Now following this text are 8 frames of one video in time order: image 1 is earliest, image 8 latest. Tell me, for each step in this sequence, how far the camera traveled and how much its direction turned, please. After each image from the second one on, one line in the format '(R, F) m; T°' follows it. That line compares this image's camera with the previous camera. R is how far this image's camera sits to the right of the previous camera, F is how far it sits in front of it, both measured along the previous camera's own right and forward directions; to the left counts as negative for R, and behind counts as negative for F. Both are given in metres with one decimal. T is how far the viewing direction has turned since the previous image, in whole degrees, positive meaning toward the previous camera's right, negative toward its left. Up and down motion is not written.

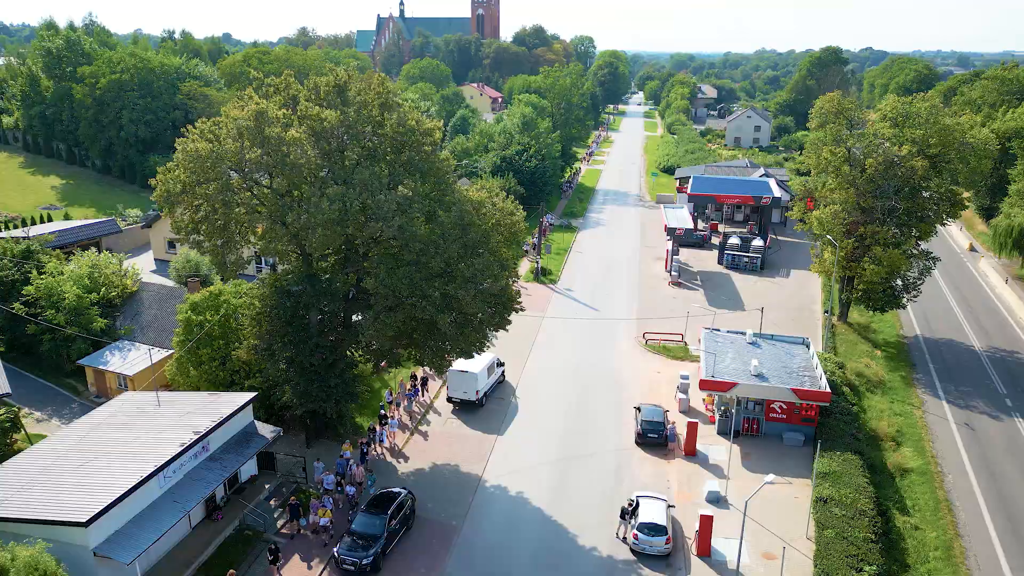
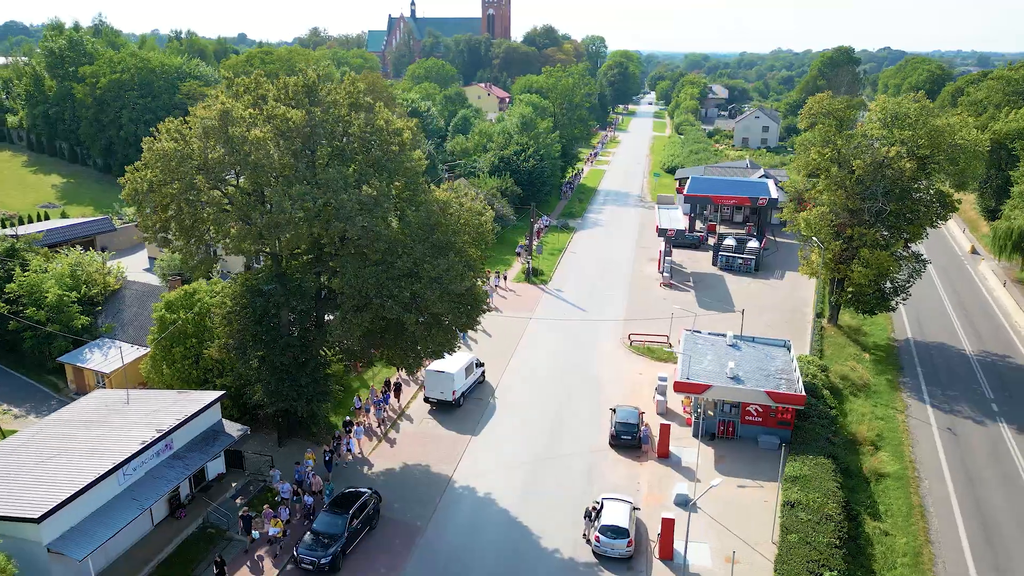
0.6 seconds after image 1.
(+1.5, +0.1) m; -1°
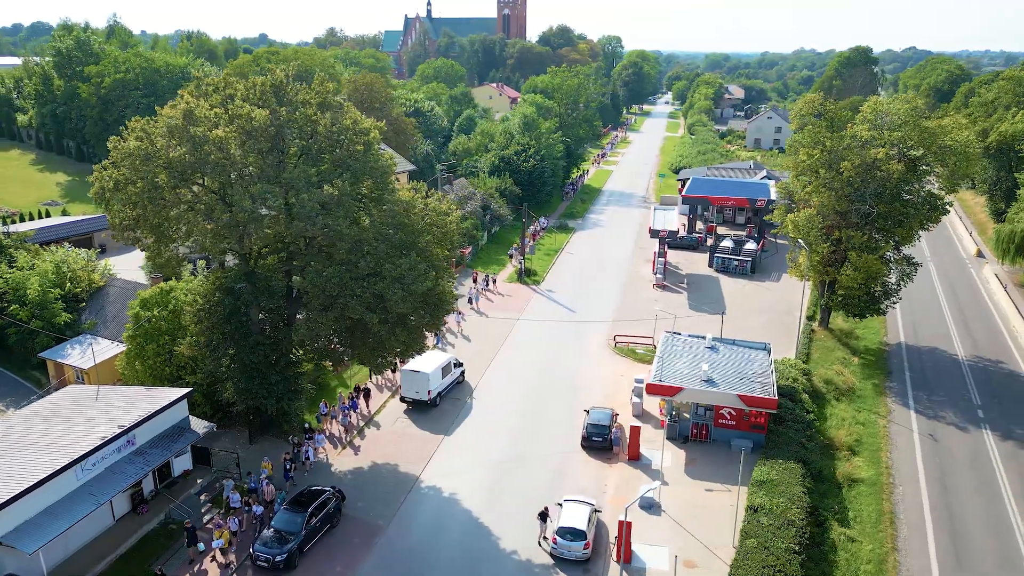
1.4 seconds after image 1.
(+1.8, +0.1) m; -1°
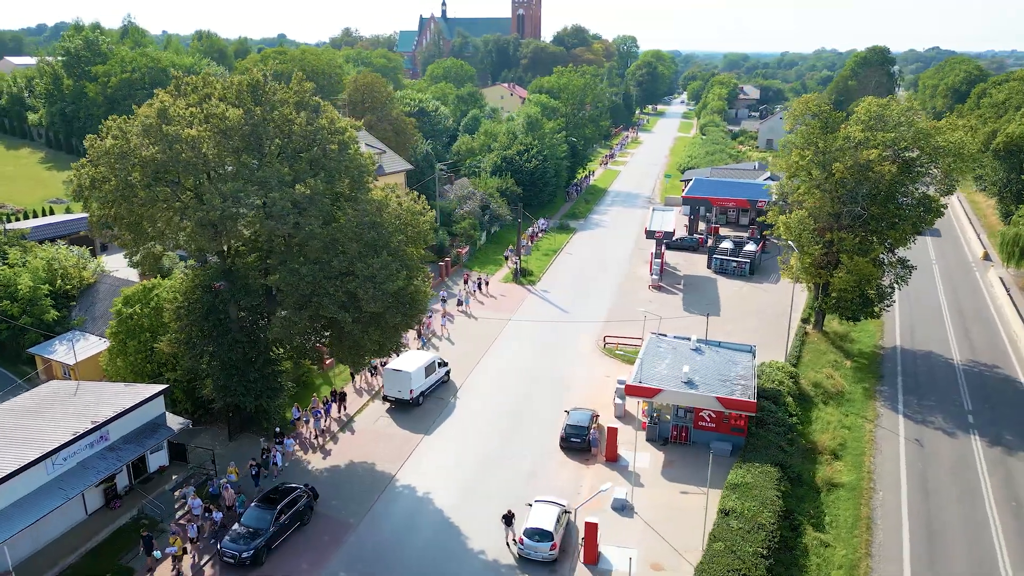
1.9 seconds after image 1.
(+1.5, 0.0) m; -1°
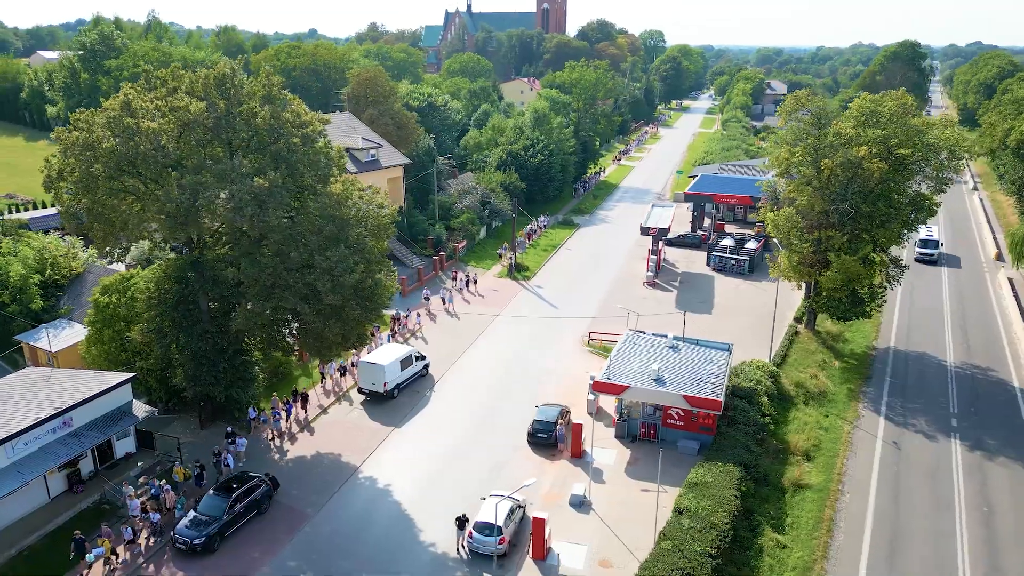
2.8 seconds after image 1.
(+2.3, 0.0) m; -2°
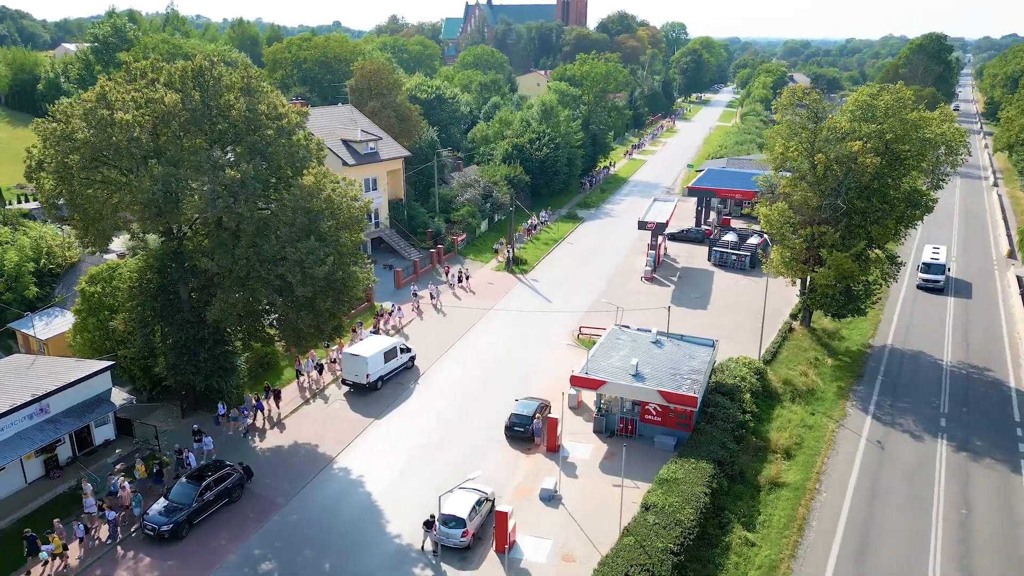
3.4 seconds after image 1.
(+1.7, +0.1) m; -2°
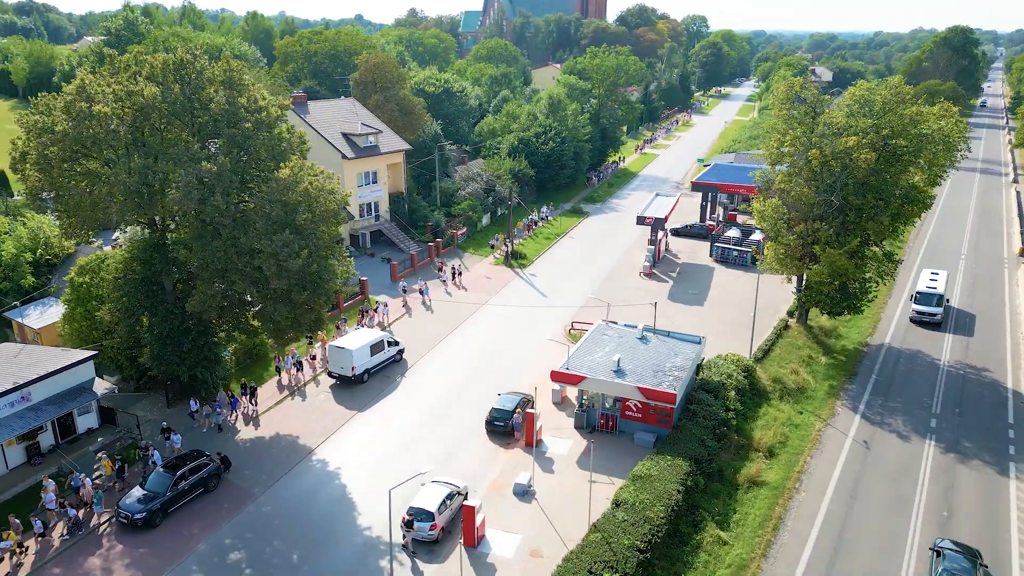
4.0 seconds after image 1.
(+1.5, +0.1) m; -1°
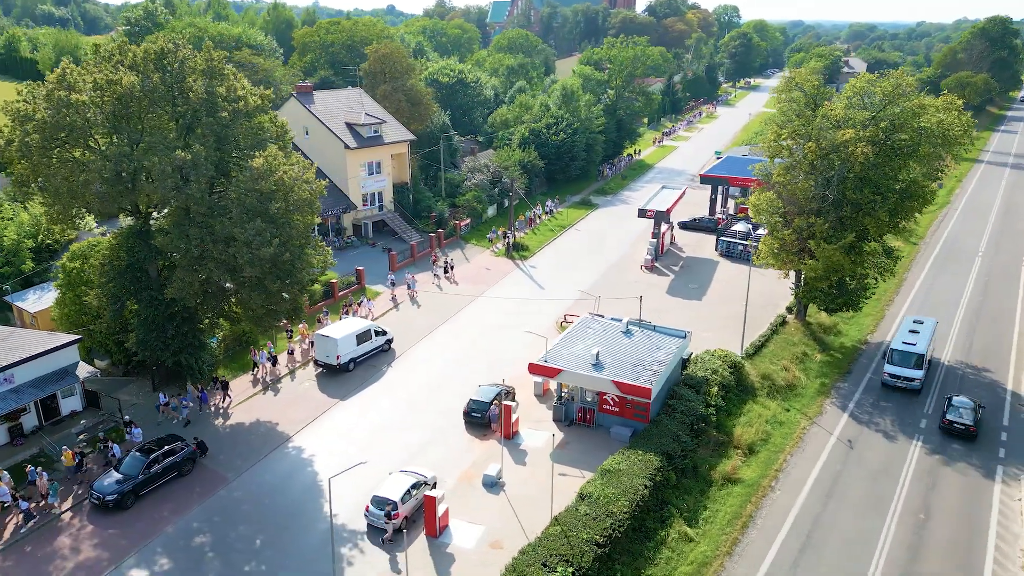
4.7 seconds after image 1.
(+1.9, +0.1) m; -2°
